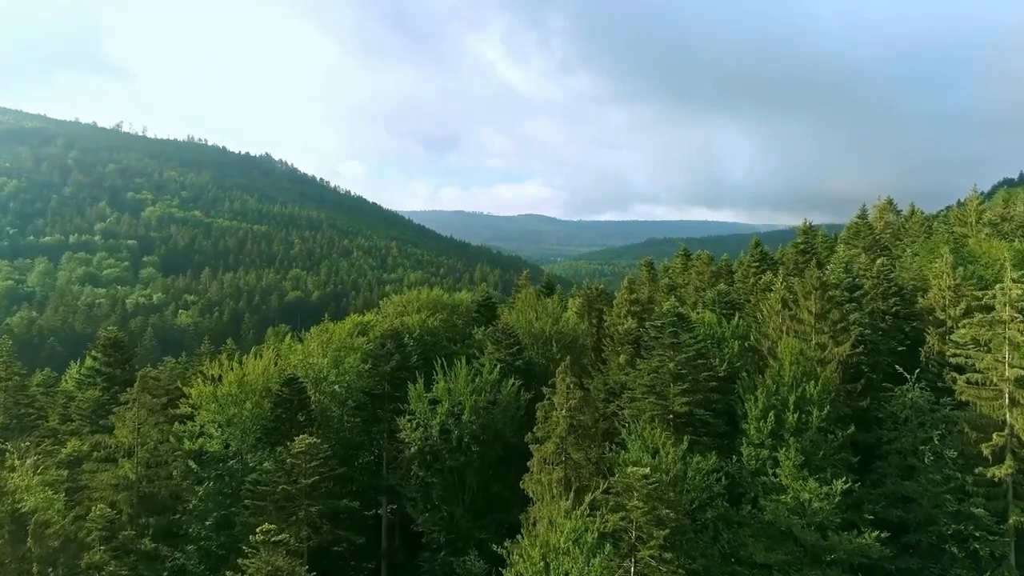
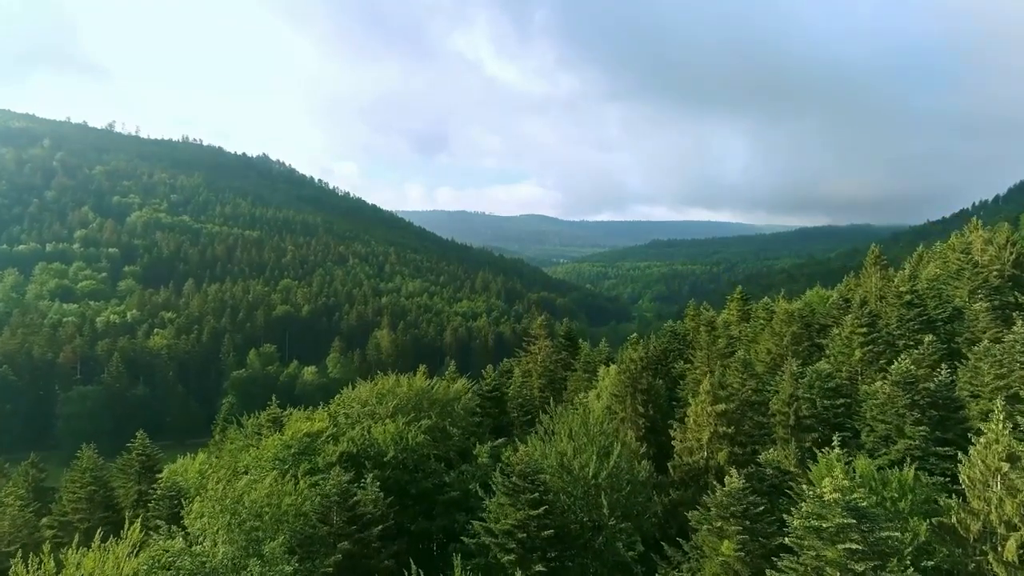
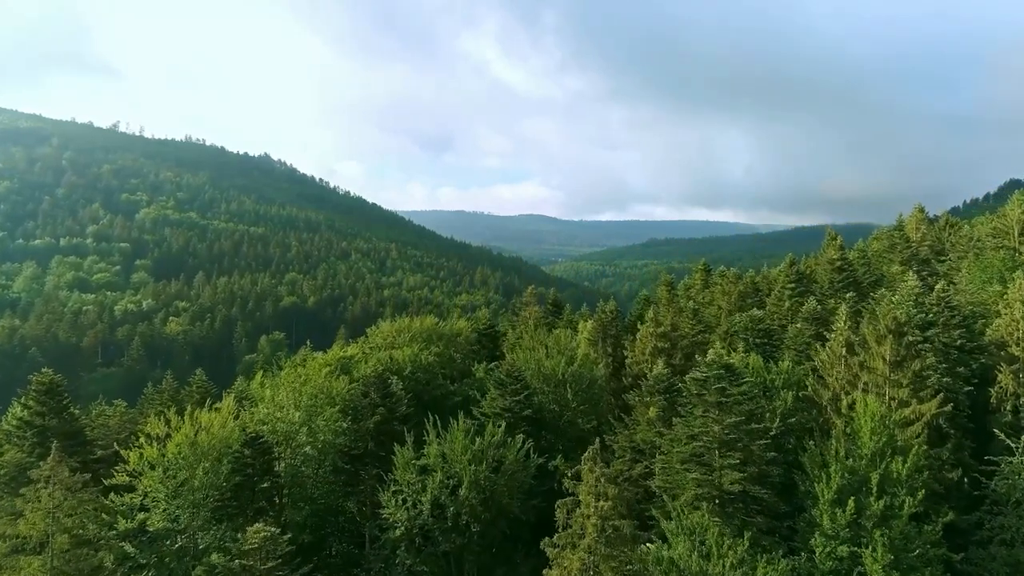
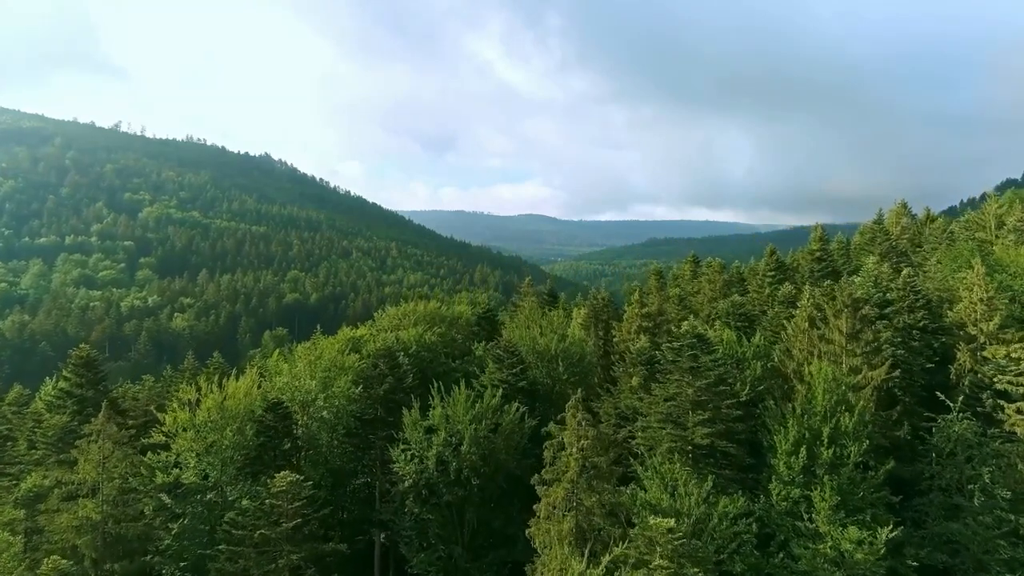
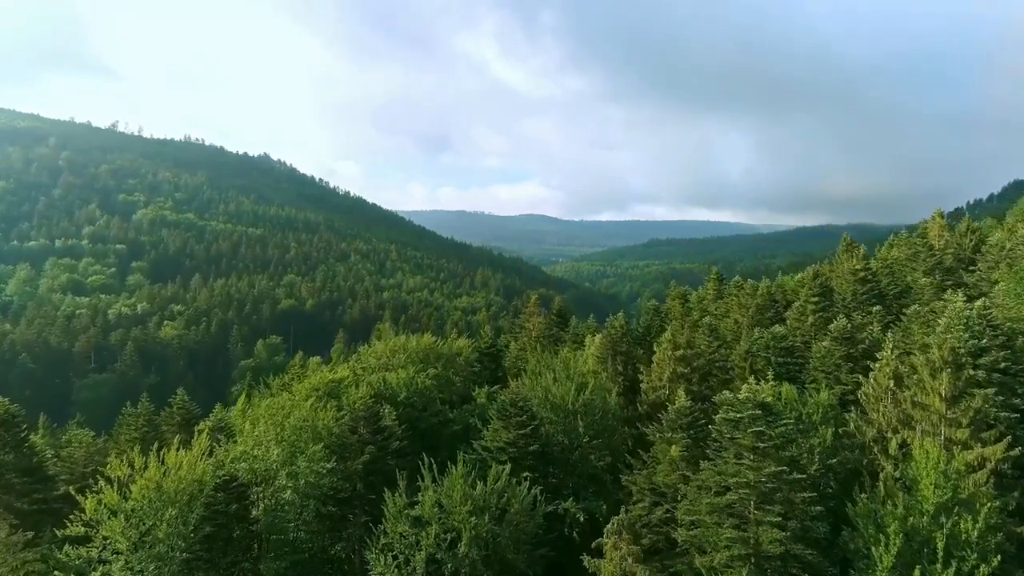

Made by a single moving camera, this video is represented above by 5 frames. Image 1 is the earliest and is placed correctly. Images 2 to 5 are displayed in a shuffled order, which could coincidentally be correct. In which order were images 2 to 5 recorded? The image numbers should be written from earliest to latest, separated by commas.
4, 3, 5, 2
